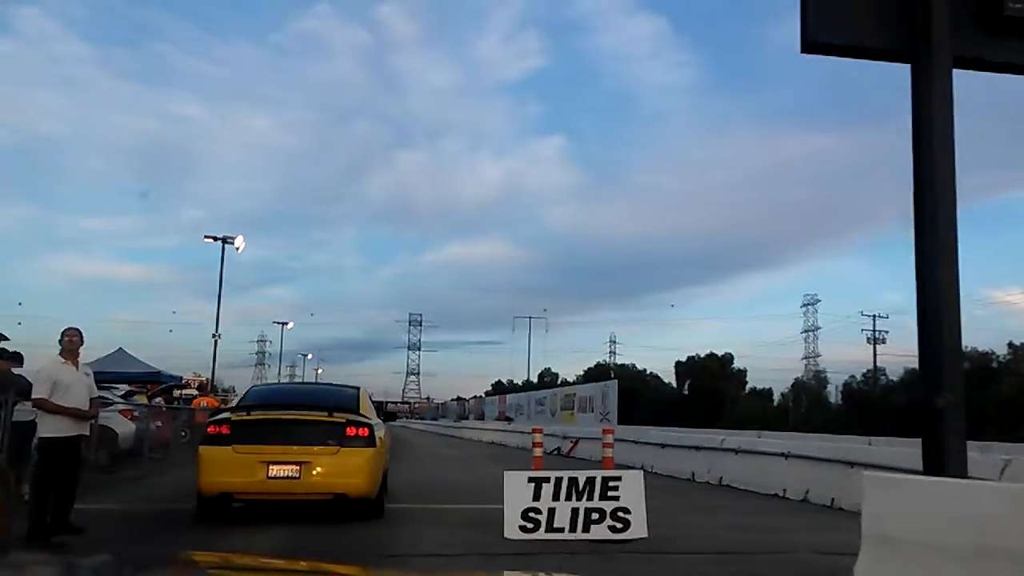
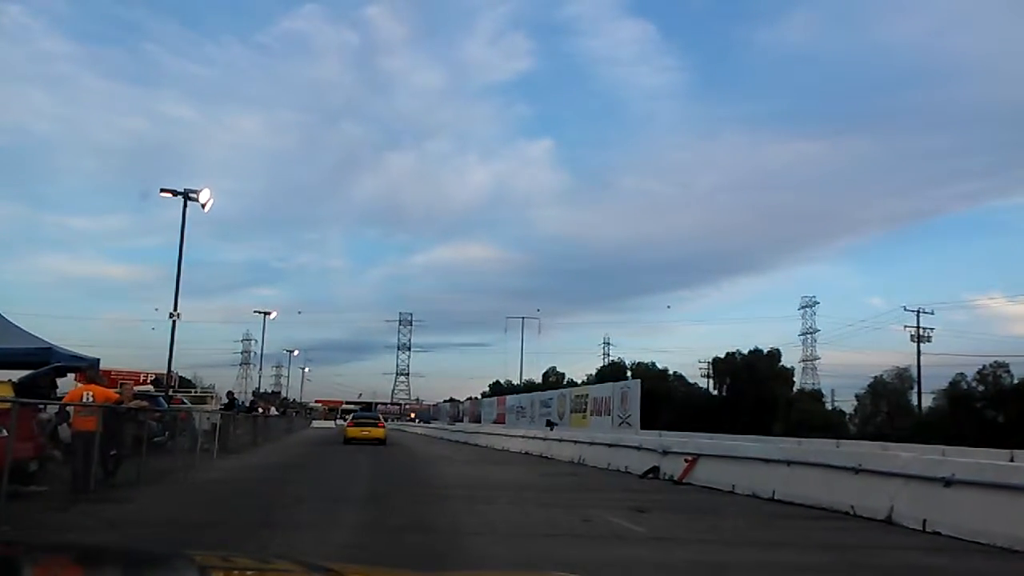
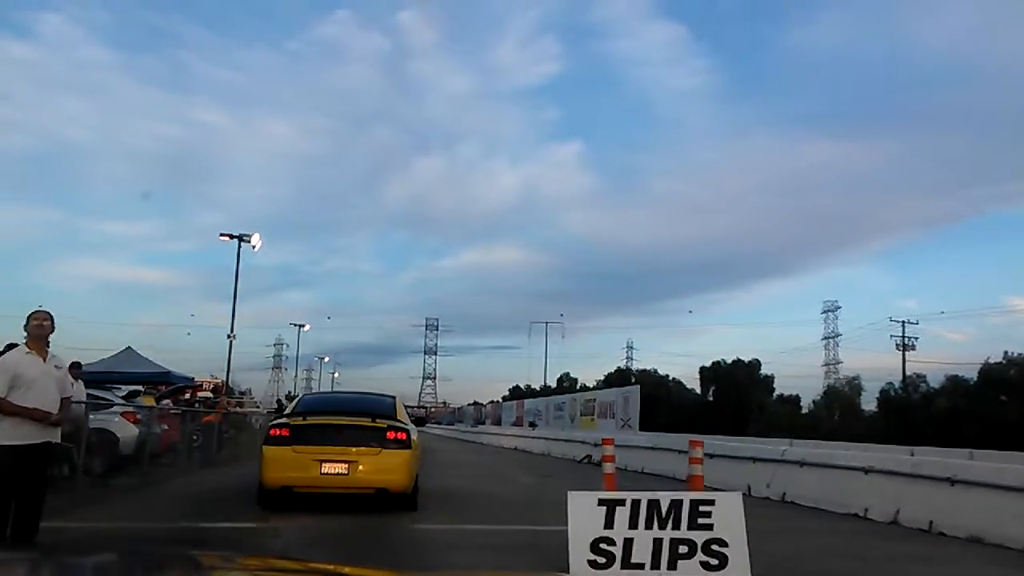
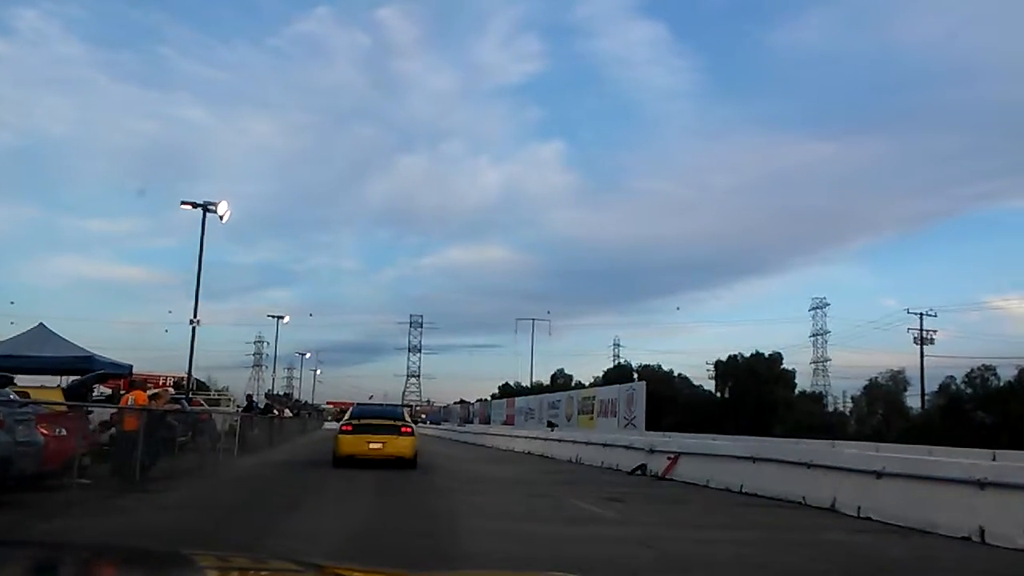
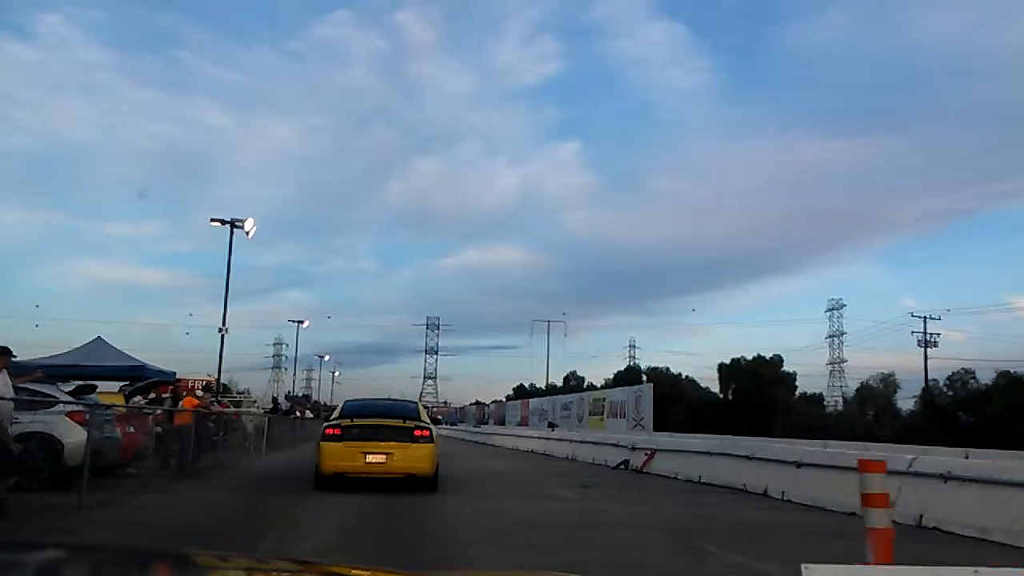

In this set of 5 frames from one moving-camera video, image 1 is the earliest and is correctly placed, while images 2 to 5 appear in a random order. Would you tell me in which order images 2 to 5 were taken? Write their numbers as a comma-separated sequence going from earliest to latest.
3, 5, 4, 2
